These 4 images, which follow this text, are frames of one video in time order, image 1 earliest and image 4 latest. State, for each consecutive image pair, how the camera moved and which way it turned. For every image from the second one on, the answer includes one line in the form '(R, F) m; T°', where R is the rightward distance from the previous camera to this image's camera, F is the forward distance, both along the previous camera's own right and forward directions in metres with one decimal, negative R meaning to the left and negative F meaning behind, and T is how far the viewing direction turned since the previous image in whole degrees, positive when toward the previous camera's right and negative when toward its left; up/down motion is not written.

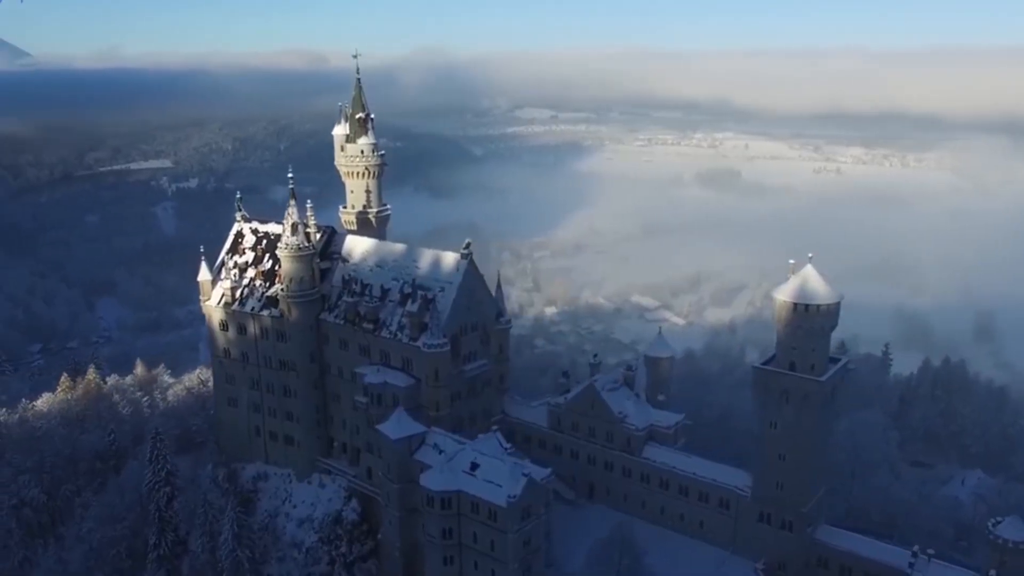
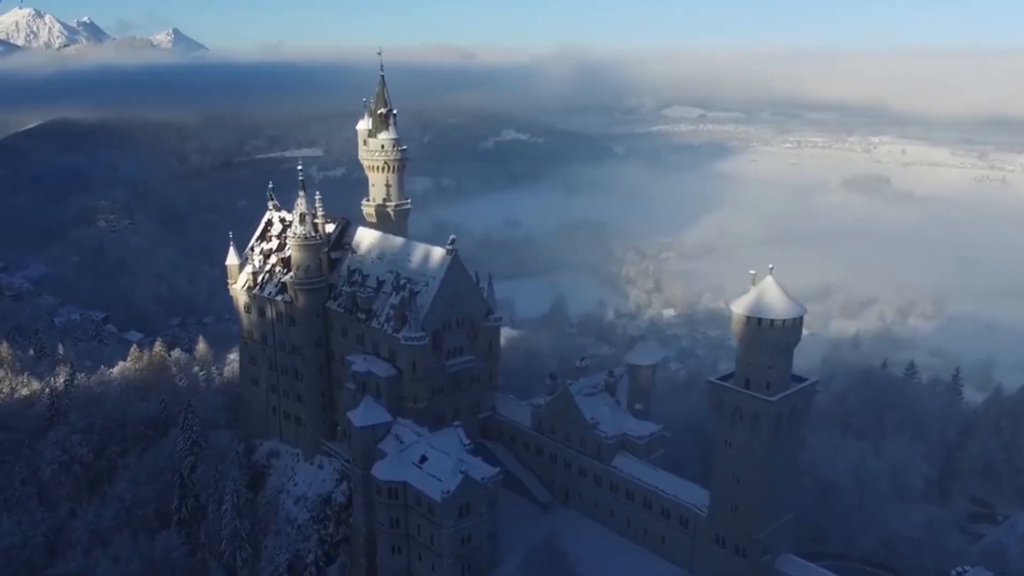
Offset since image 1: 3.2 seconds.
(+8.1, +0.7) m; -10°
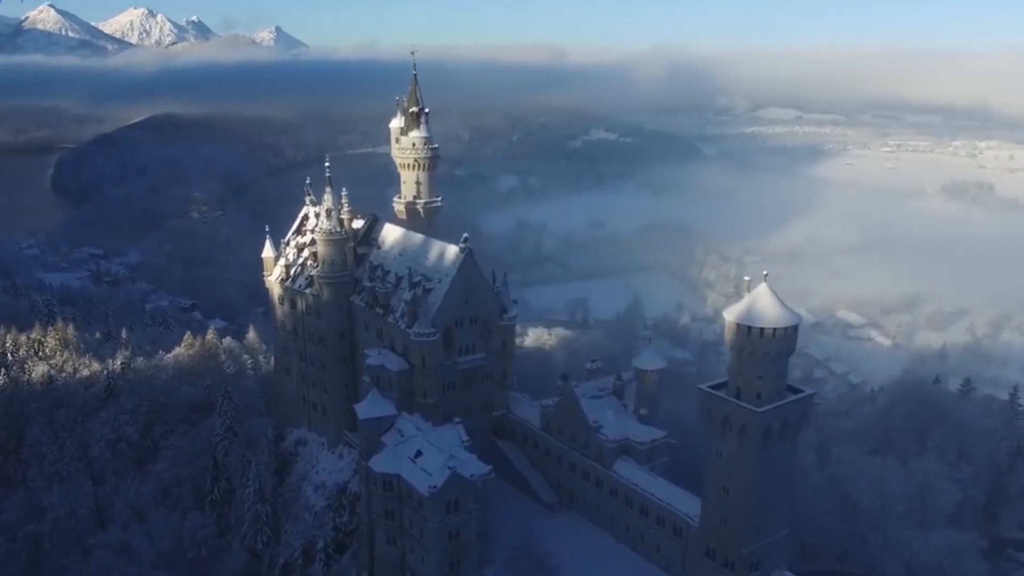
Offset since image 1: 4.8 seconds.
(+4.0, +0.1) m; -6°
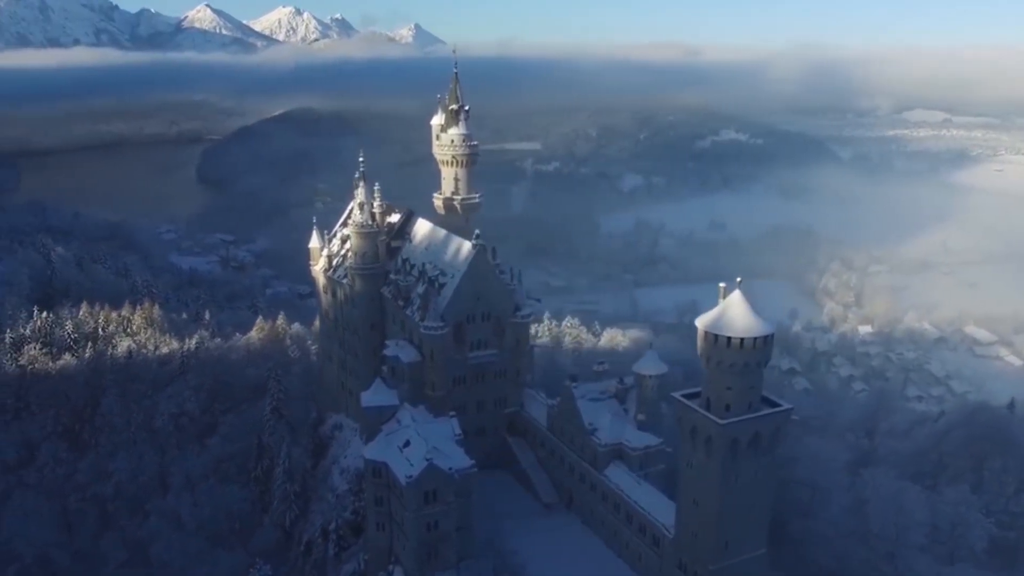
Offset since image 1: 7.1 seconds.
(+6.1, +0.3) m; -9°
